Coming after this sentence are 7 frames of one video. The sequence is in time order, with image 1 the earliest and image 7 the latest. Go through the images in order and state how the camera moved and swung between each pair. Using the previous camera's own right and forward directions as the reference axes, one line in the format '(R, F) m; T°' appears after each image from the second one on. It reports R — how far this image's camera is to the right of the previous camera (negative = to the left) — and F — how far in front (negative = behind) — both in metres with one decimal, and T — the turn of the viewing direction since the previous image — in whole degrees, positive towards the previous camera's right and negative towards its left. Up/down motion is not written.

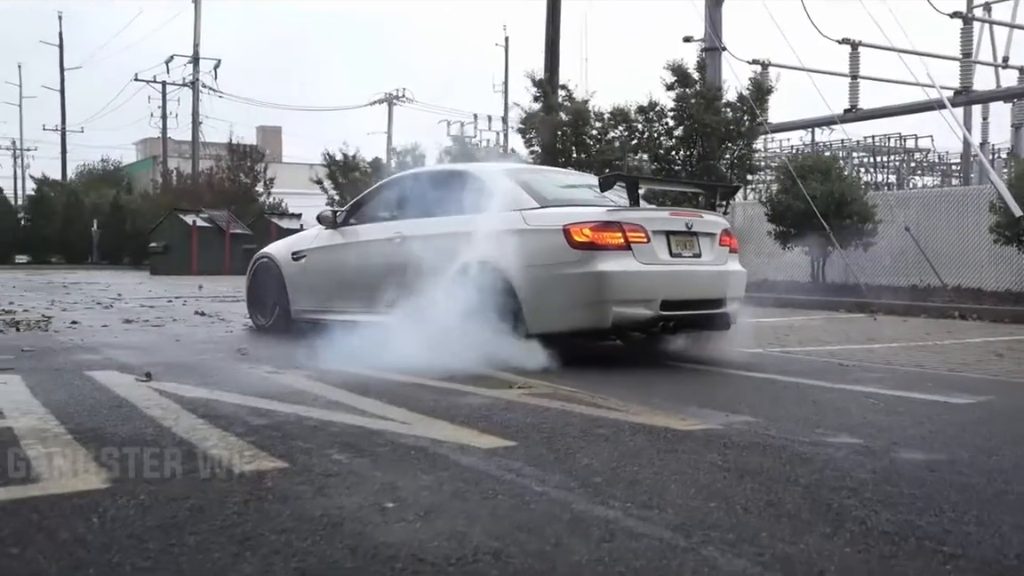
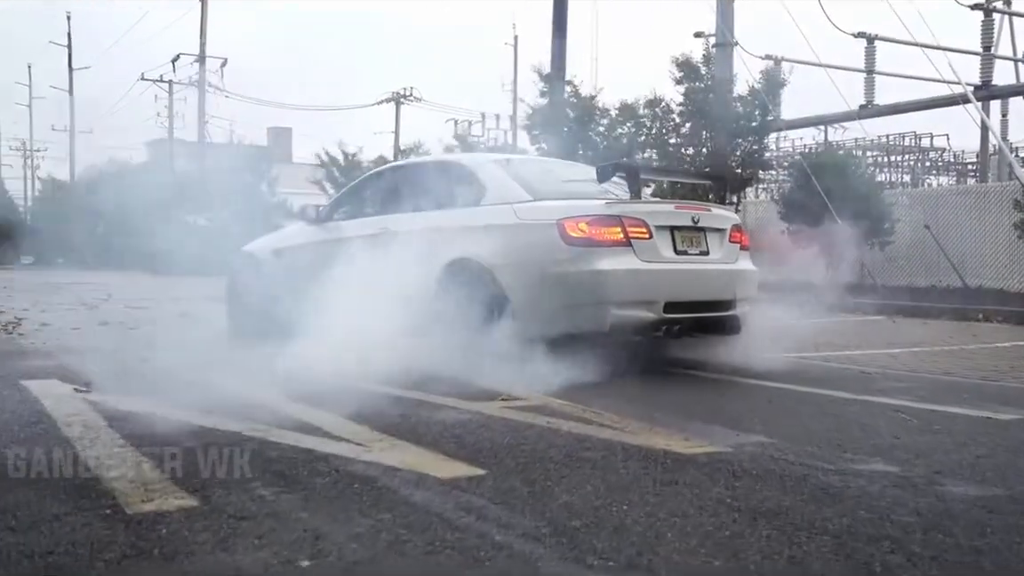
(+0.1, +0.6) m; -1°
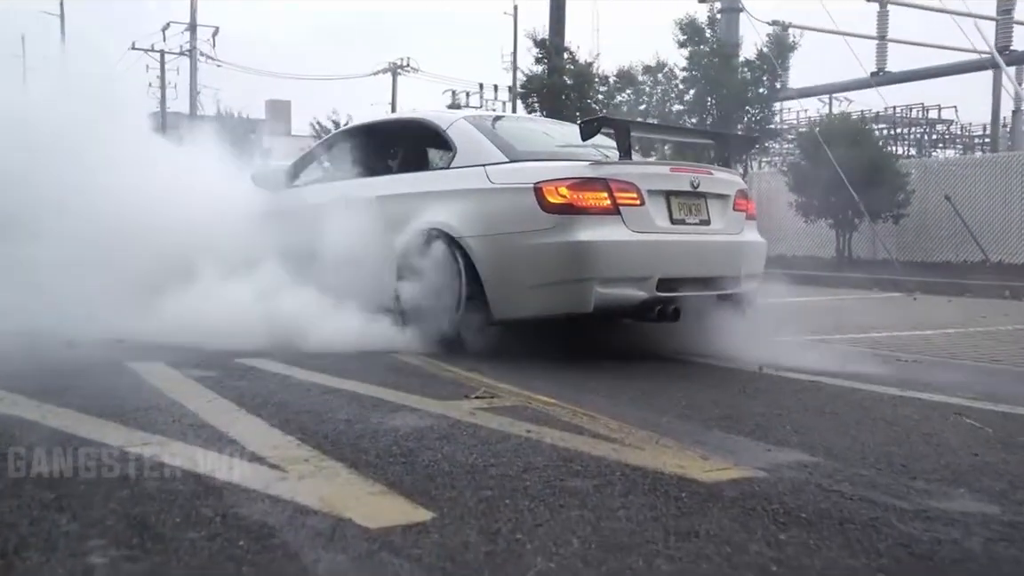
(+0.1, +0.9) m; 0°
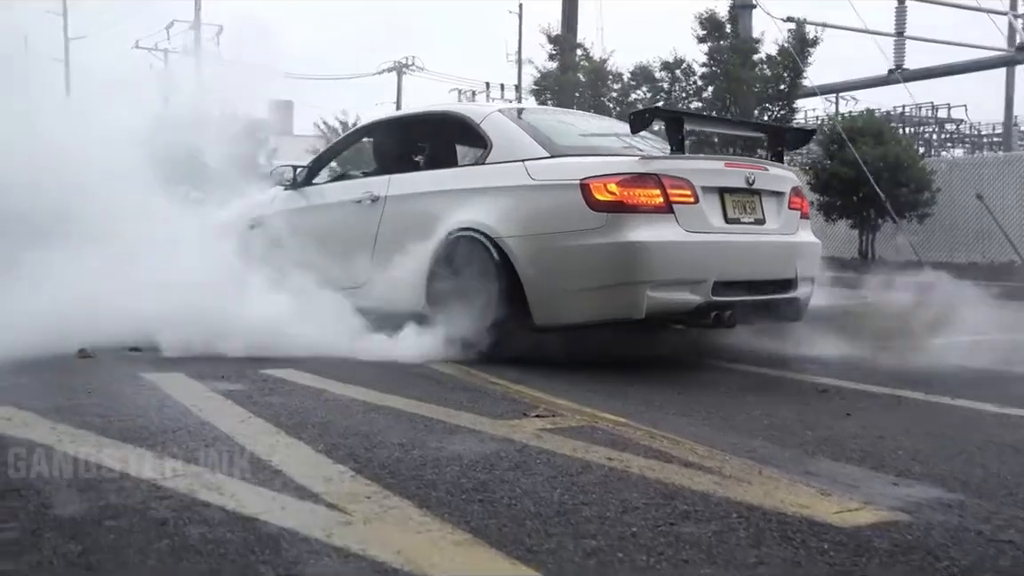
(-0.2, +0.4) m; 0°
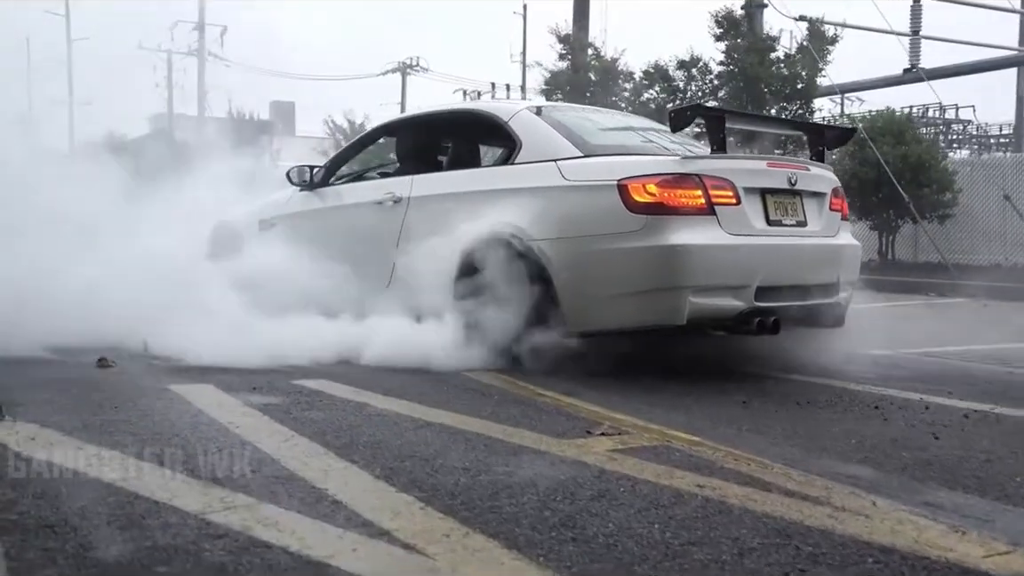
(-0.2, +0.3) m; 0°
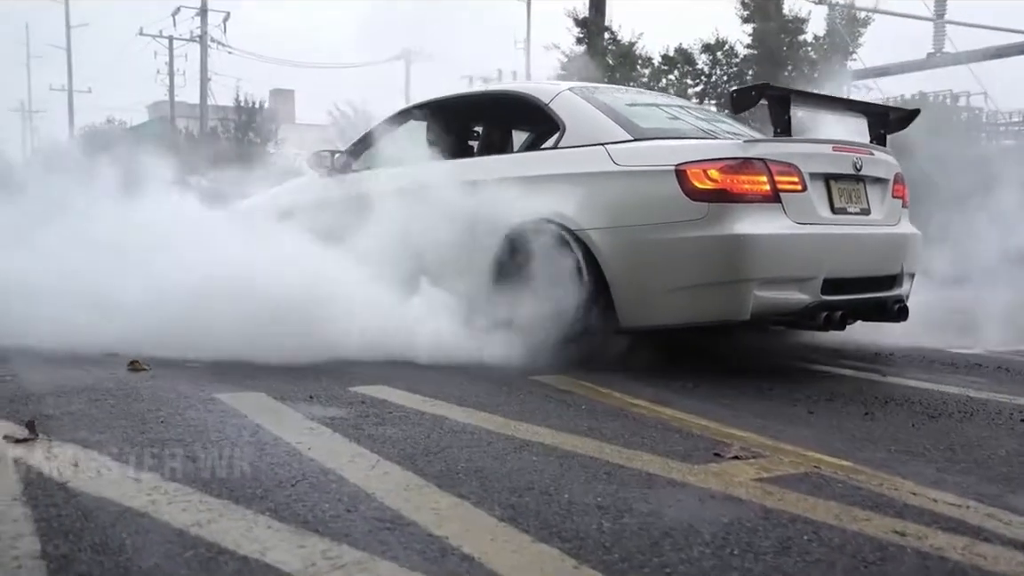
(-0.4, +0.5) m; 0°
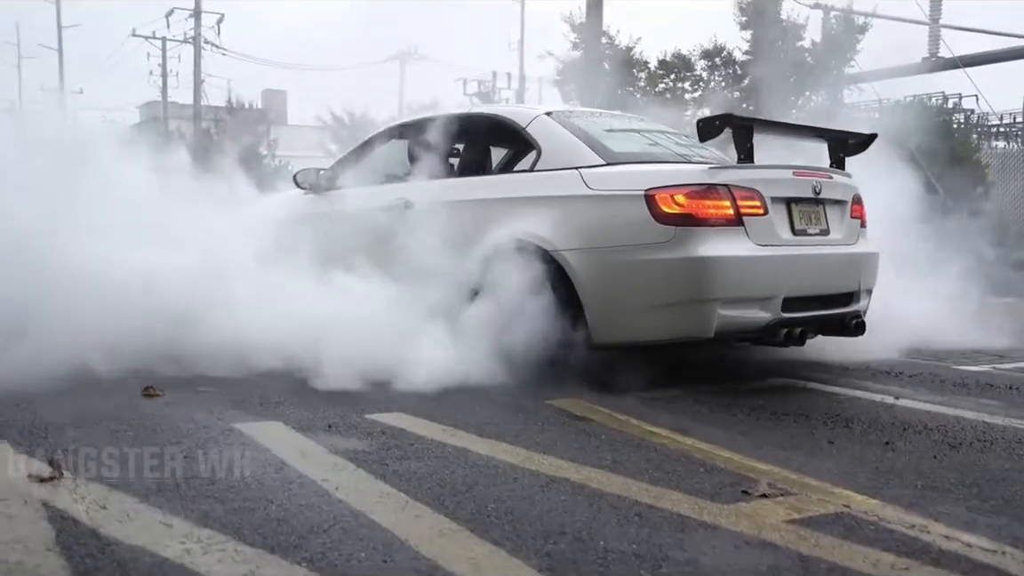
(-0.1, 0.0) m; 0°
